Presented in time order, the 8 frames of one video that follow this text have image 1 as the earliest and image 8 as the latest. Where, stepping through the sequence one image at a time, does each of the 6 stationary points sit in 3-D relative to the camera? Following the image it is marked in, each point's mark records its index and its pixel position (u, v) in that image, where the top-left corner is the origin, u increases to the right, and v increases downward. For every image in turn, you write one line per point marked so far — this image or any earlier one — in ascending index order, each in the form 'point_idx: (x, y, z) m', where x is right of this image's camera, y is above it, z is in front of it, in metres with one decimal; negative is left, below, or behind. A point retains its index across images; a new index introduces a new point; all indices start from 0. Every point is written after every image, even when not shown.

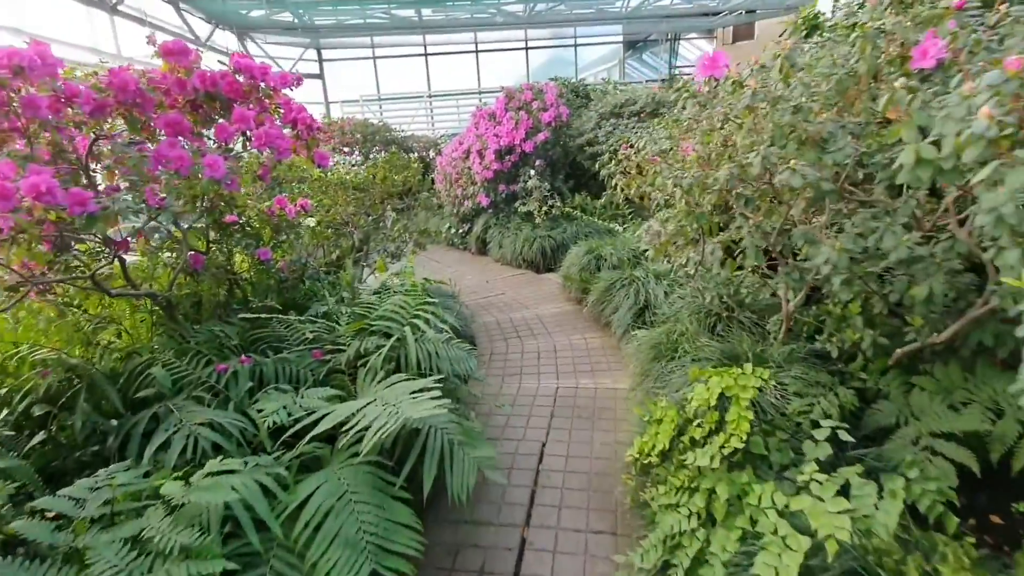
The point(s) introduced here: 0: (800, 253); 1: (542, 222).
0: (+1.2, +0.1, +2.2) m
1: (+0.4, +0.9, +6.8) m
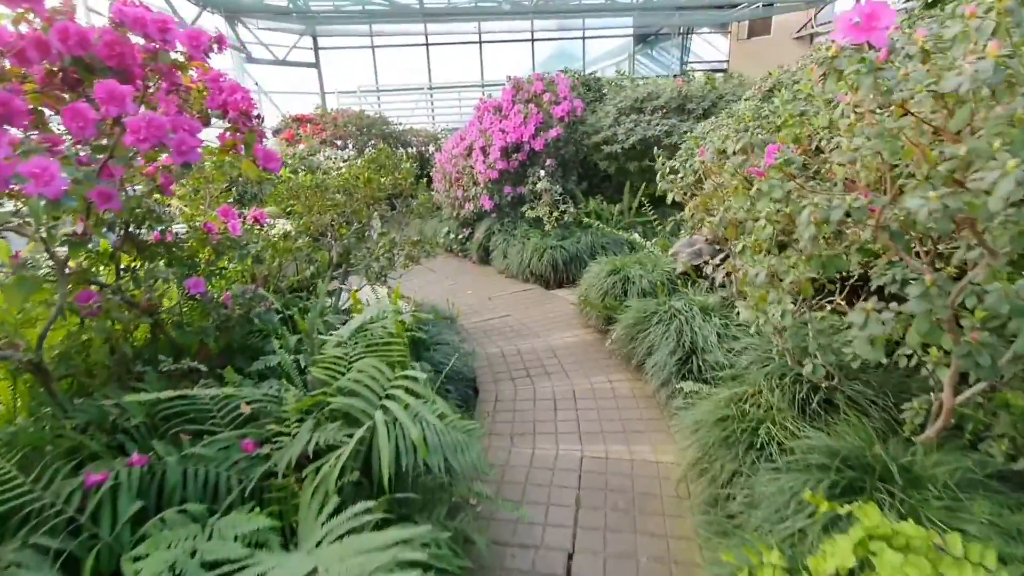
0: (+1.3, -0.1, +1.4) m
1: (+0.5, +0.7, +6.0) m
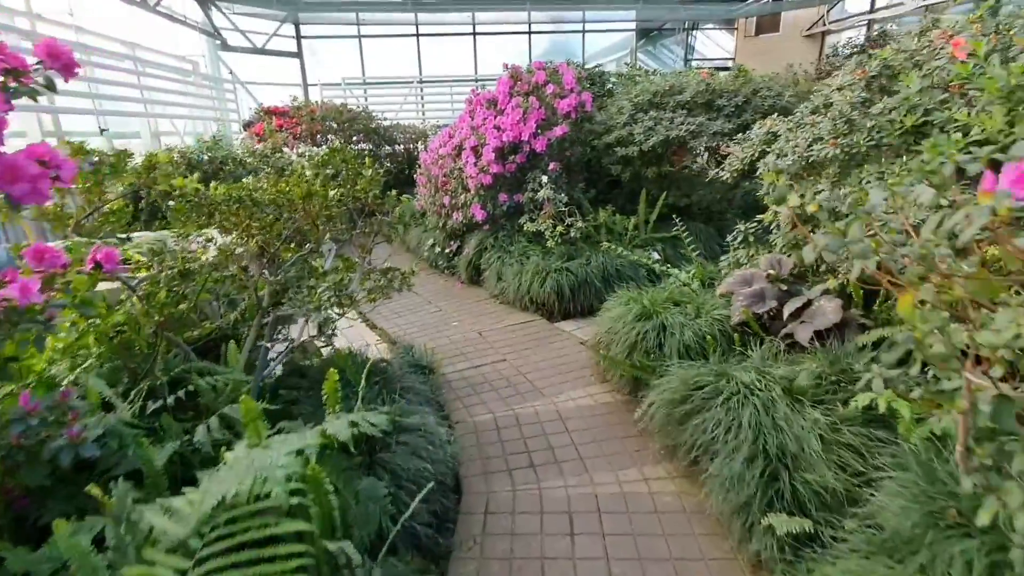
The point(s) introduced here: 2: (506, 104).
0: (+1.3, -0.4, +0.5) m
1: (+0.4, +0.4, +5.0) m
2: (-0.1, +2.0, +5.6) m
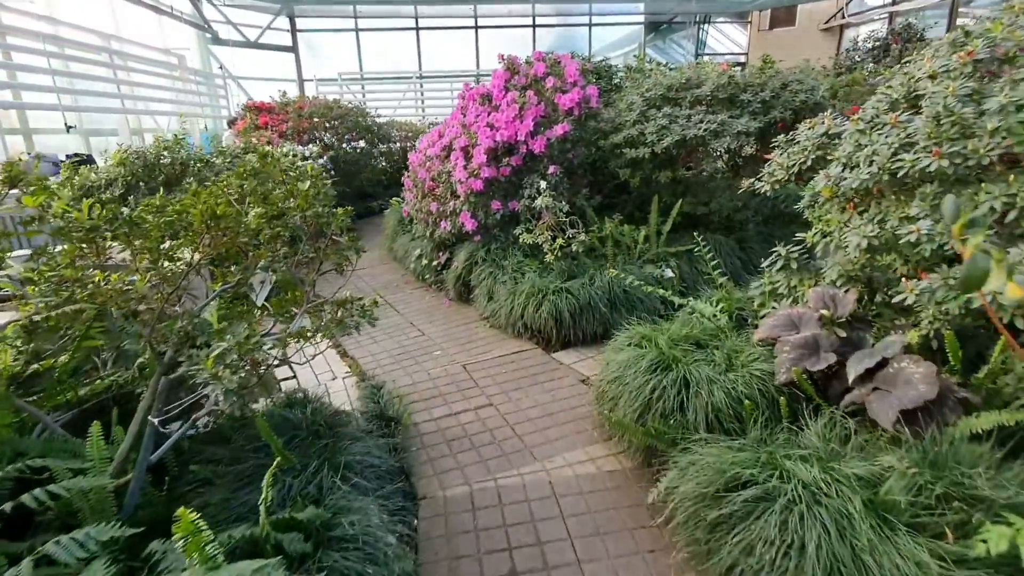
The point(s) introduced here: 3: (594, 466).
0: (+1.2, -0.6, -0.2) m
1: (+0.4, +0.2, +4.4) m
2: (-0.1, +1.8, +5.0) m
3: (+0.4, -0.9, +2.5) m
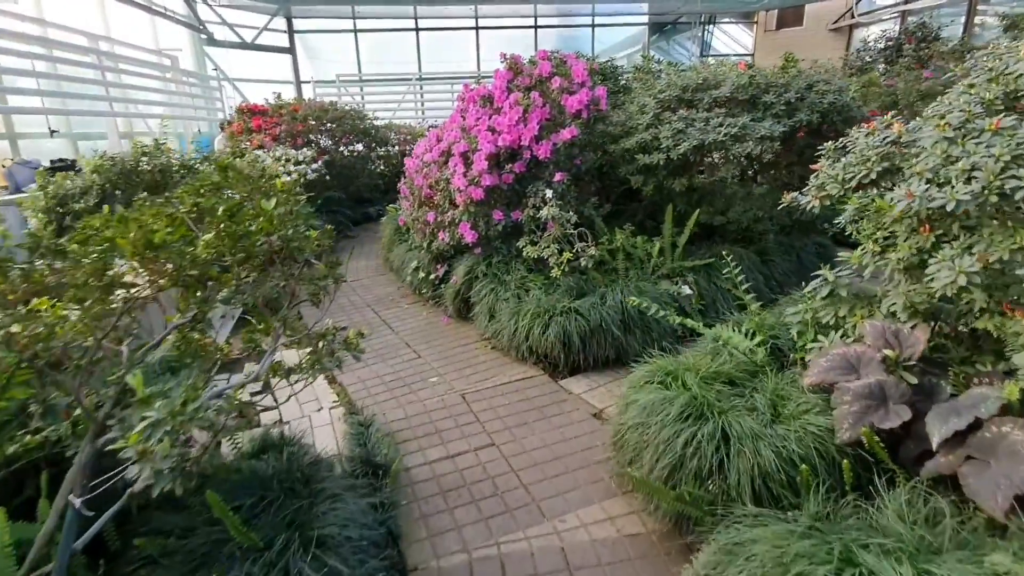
0: (+1.2, -0.8, -0.5) m
1: (+0.4, 0.0, +4.0) m
2: (-0.1, +1.7, +4.6) m
3: (+0.4, -1.0, +2.2) m
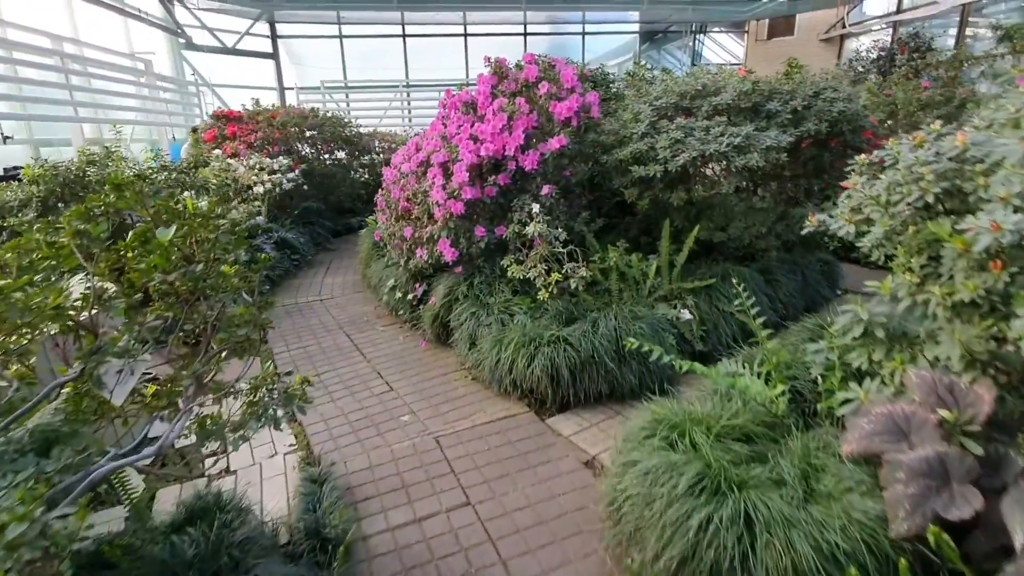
0: (+1.2, -0.9, -0.9) m
1: (+0.3, -0.1, +3.6) m
2: (-0.2, +1.5, +4.3) m
3: (+0.3, -1.2, +1.8) m
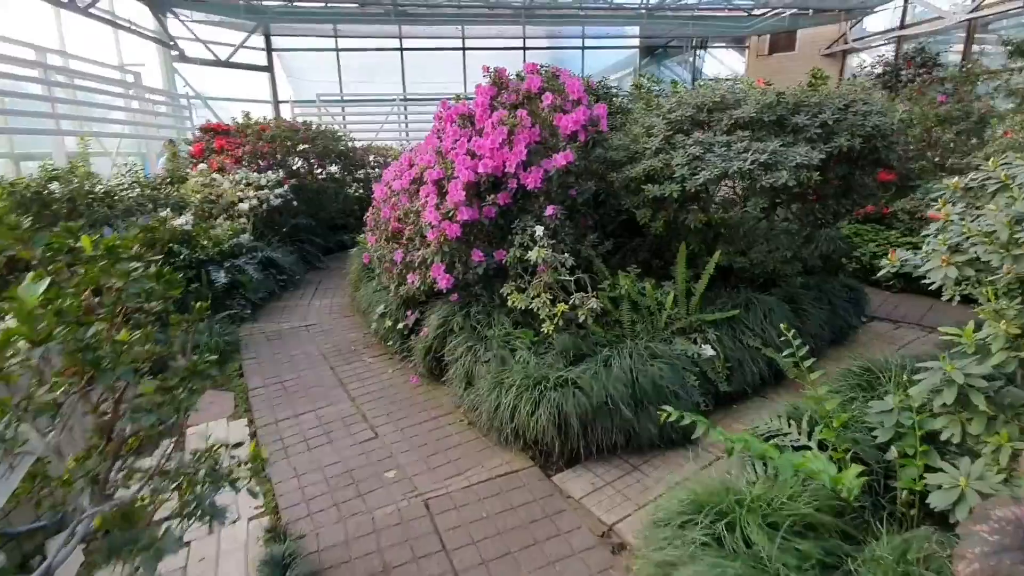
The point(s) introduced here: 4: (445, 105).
0: (+1.2, -1.0, -1.3) m
1: (+0.3, -0.3, +3.2) m
2: (-0.2, +1.3, +3.9) m
3: (+0.4, -1.3, +1.4) m
4: (-0.6, +1.5, +4.3) m
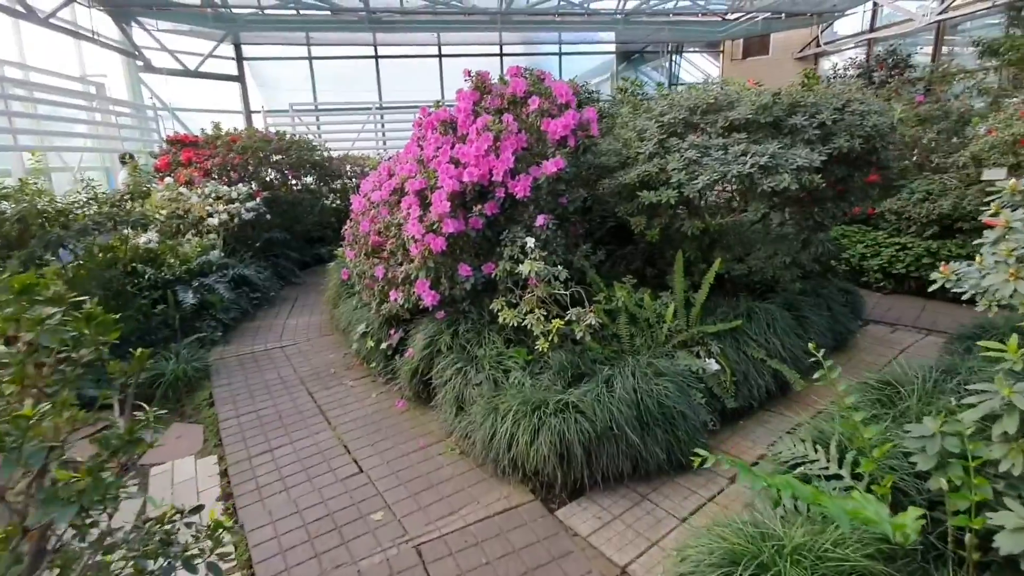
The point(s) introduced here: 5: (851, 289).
0: (+1.4, -1.0, -1.5) m
1: (+0.2, -0.4, +3.0) m
2: (-0.3, +1.2, +3.7) m
3: (+0.4, -1.4, +1.1) m
4: (-0.7, +1.4, +4.1) m
5: (+3.0, 0.0, +4.6) m
